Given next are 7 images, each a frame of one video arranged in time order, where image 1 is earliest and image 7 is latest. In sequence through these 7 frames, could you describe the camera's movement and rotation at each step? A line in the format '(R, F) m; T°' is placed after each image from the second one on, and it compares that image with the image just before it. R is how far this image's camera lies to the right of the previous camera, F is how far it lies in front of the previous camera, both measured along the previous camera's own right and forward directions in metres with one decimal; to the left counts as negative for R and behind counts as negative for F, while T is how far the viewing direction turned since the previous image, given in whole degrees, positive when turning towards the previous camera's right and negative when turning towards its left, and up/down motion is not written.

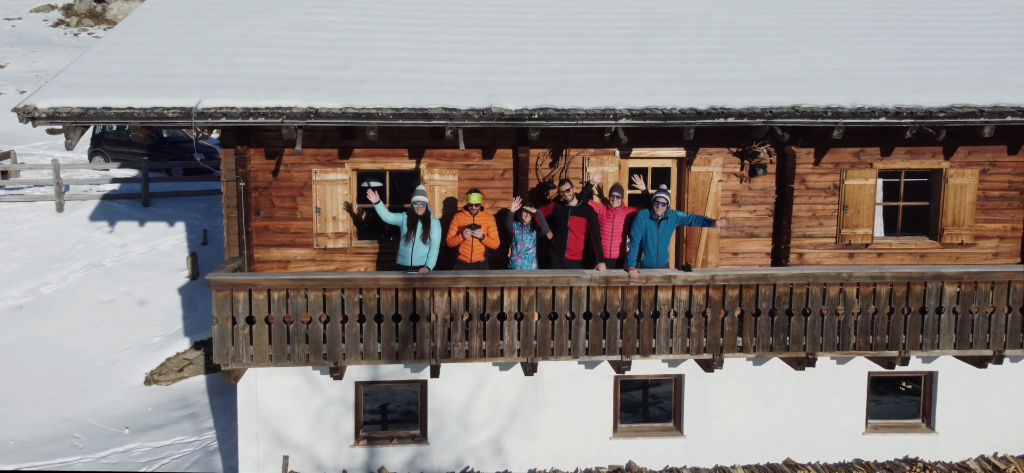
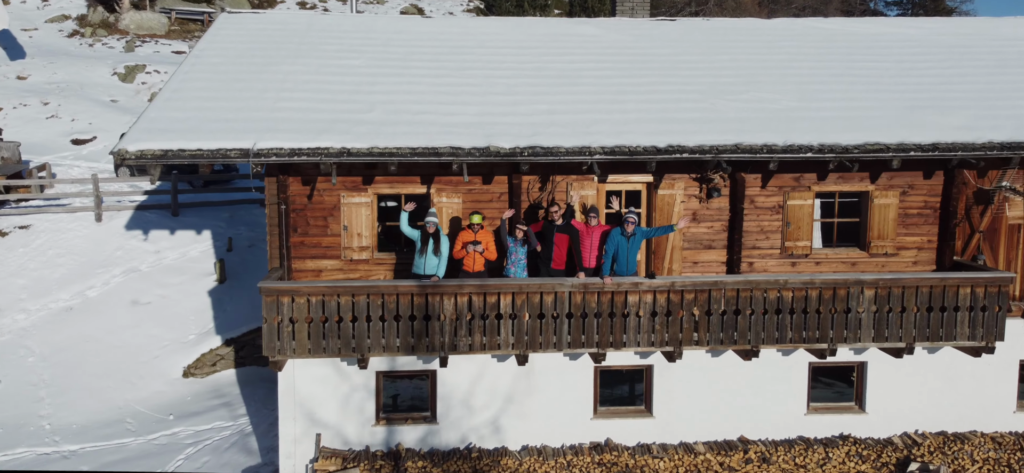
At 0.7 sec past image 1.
(0.0, -1.9) m; 0°
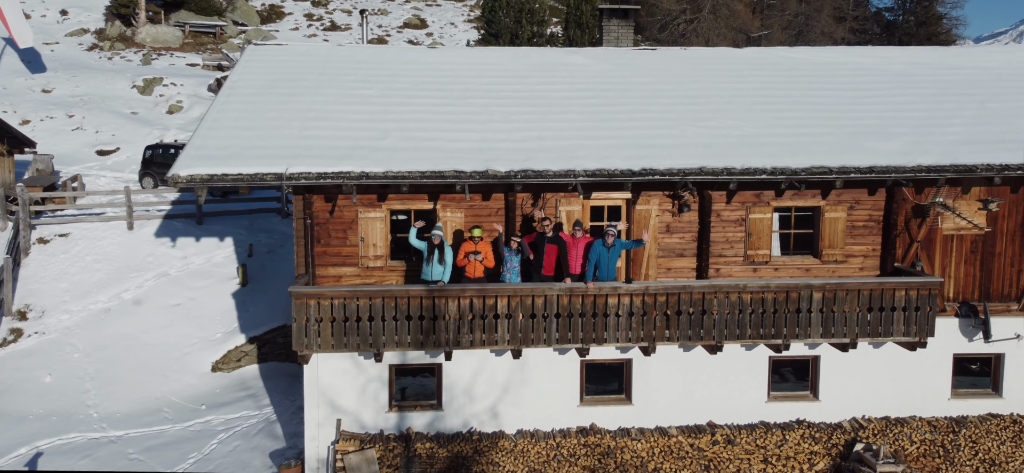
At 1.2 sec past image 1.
(+0.1, -1.7) m; 0°
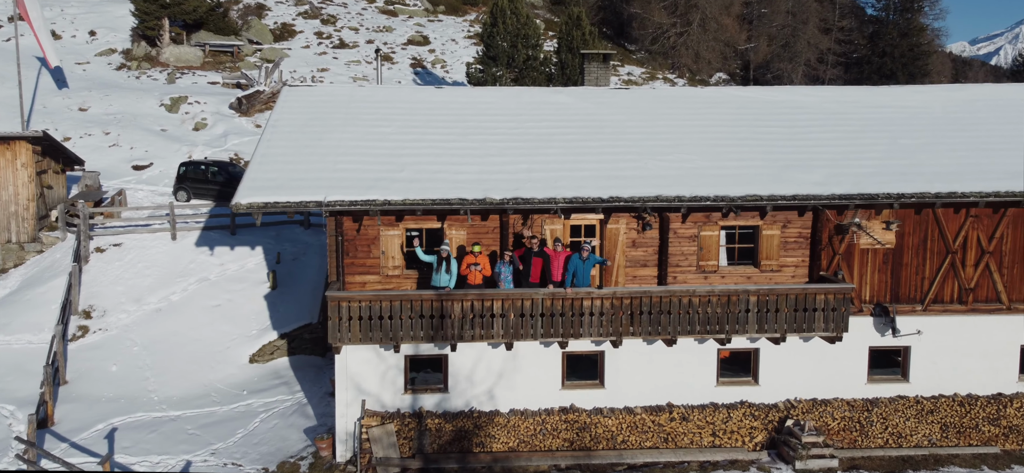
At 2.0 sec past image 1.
(+0.1, -3.0) m; 0°
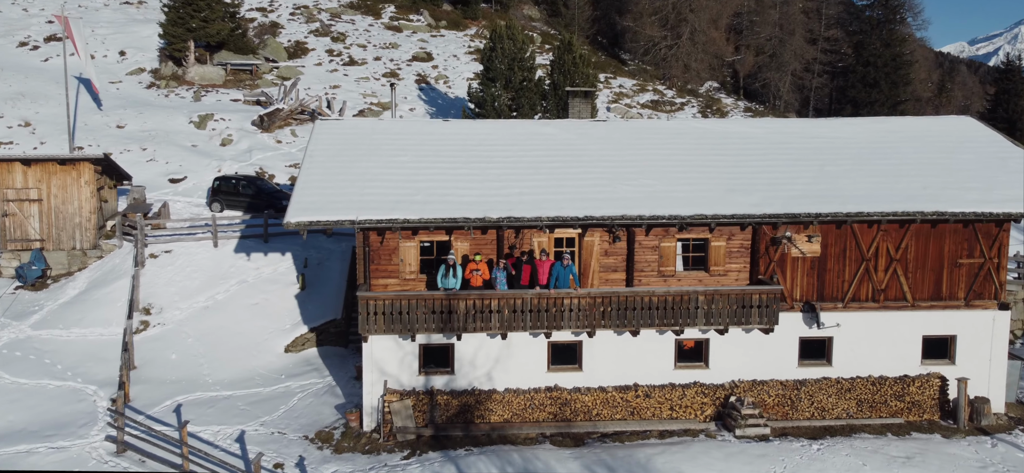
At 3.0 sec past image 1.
(+0.1, -3.8) m; 0°
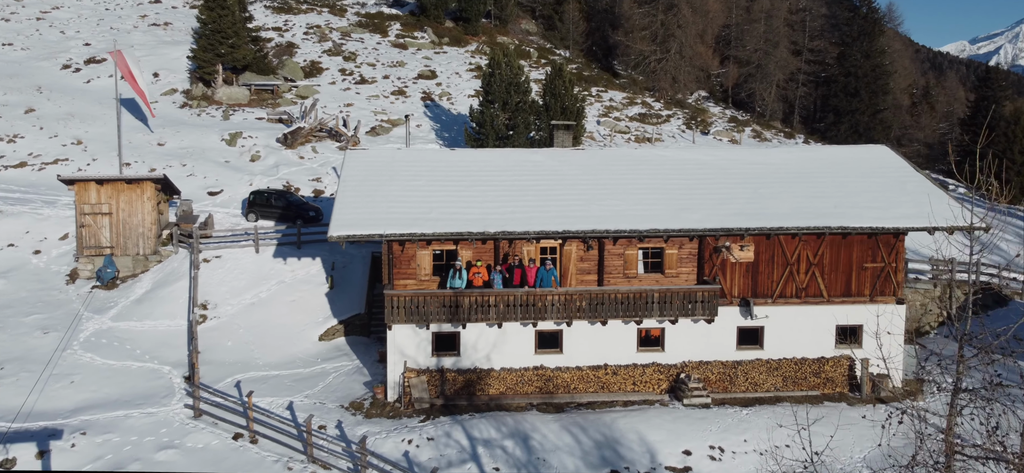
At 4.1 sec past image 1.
(+0.2, -5.2) m; 0°
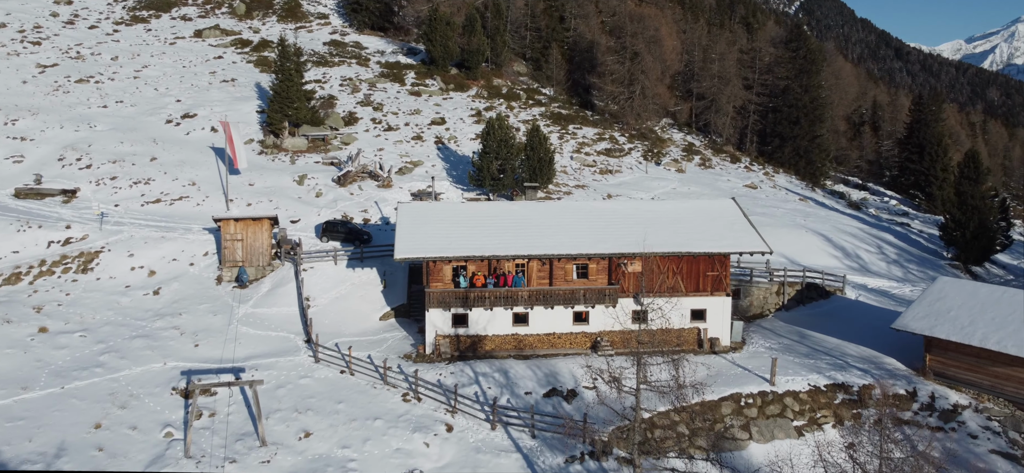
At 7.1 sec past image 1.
(+0.7, -18.1) m; 0°
